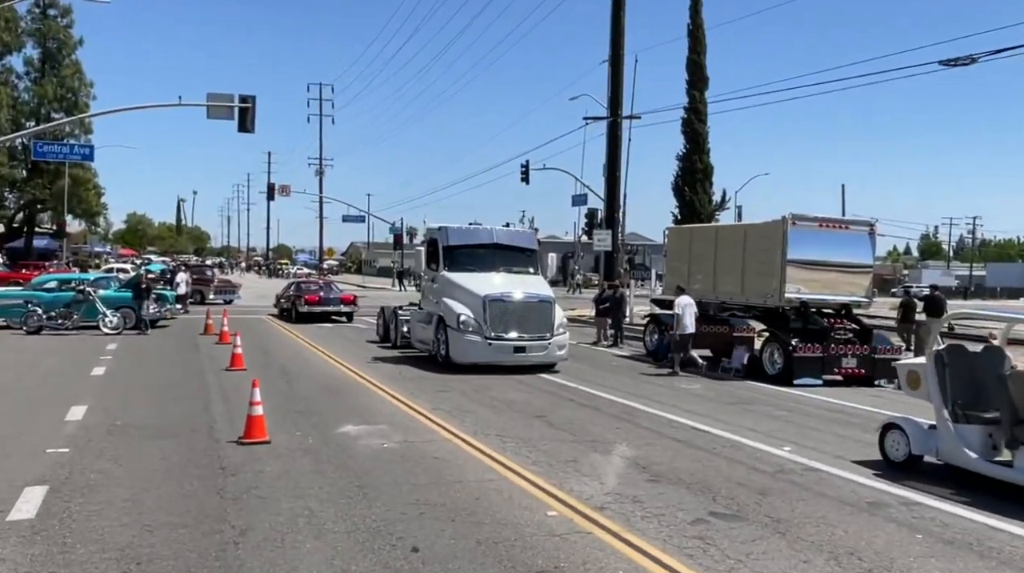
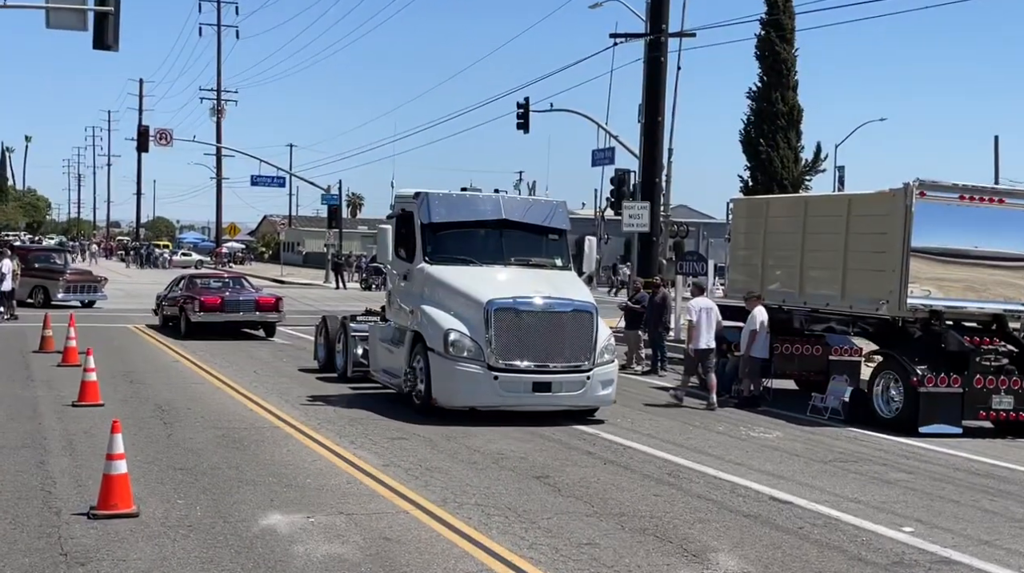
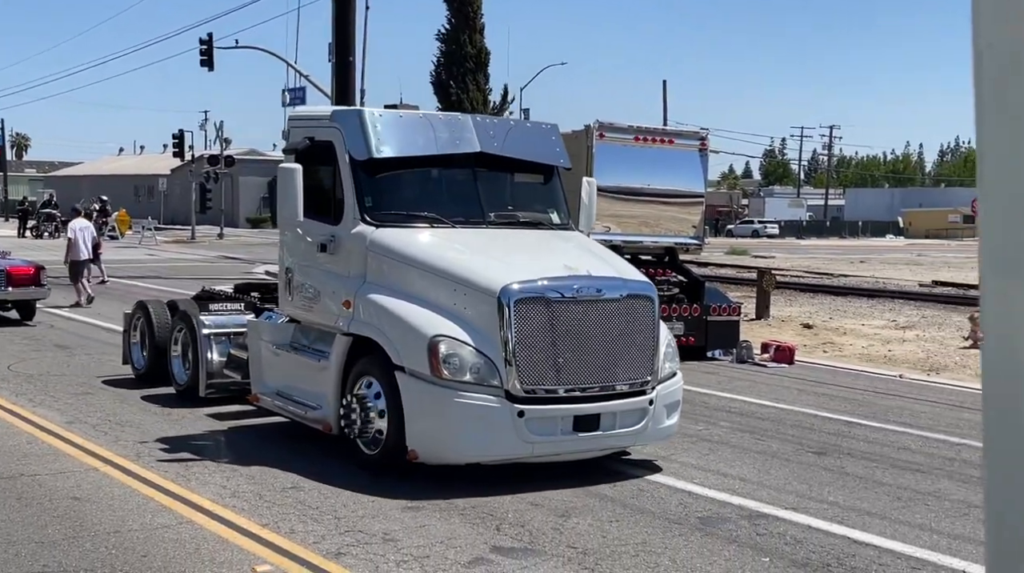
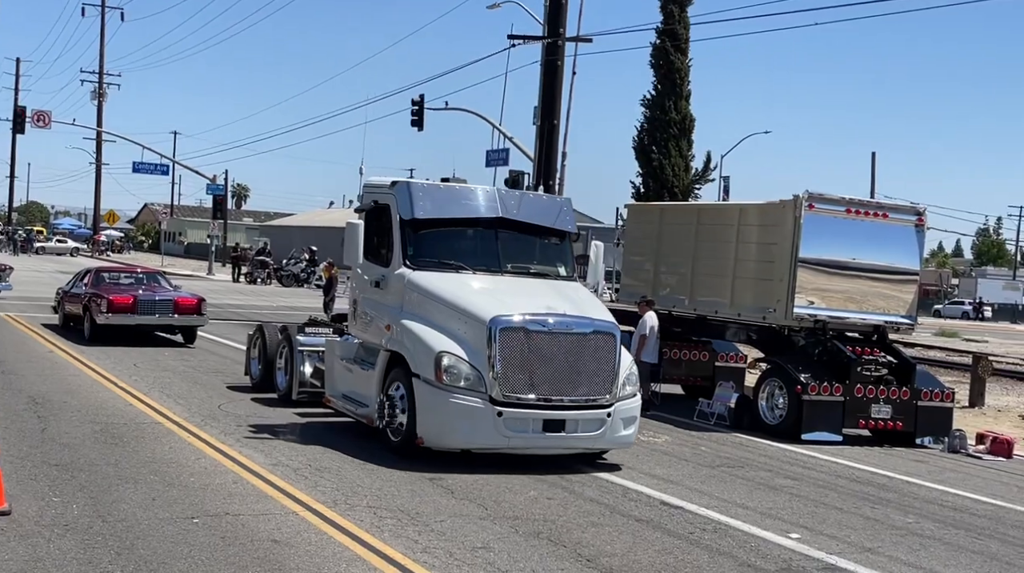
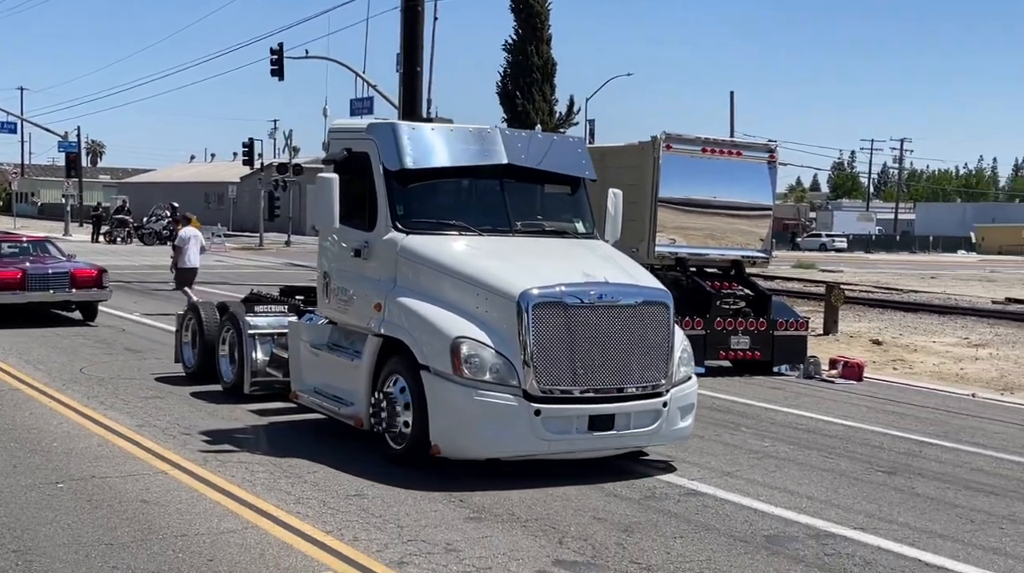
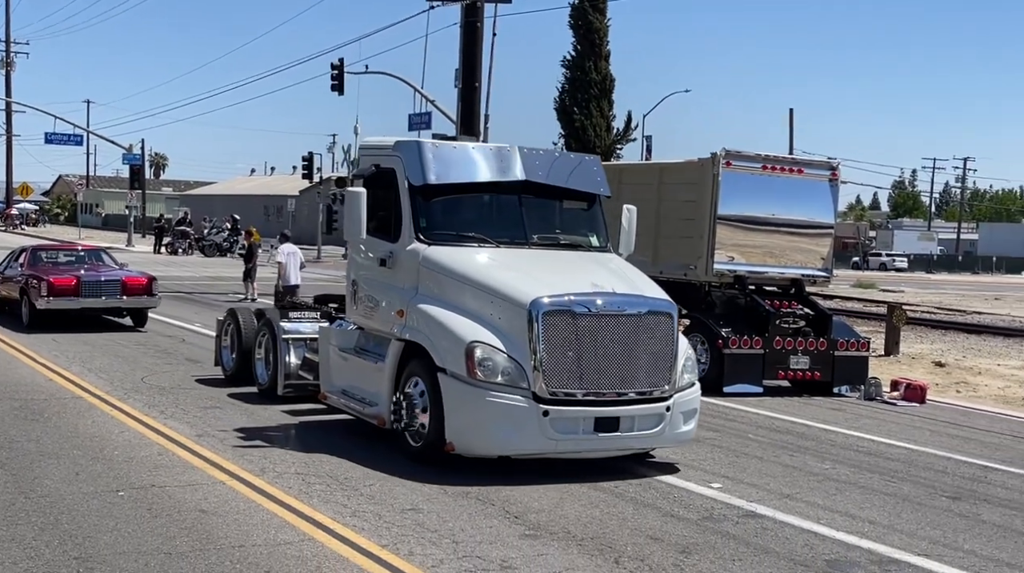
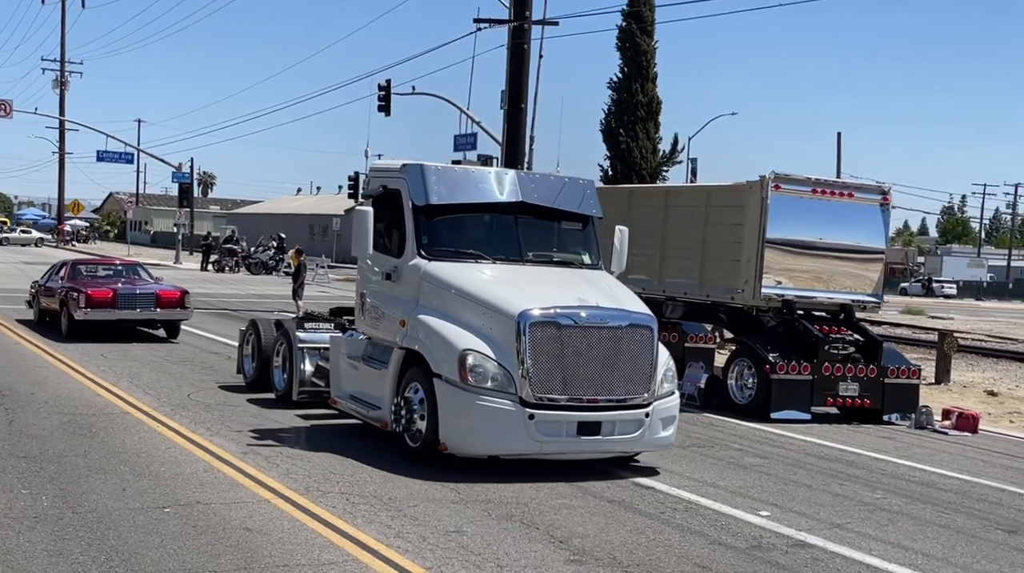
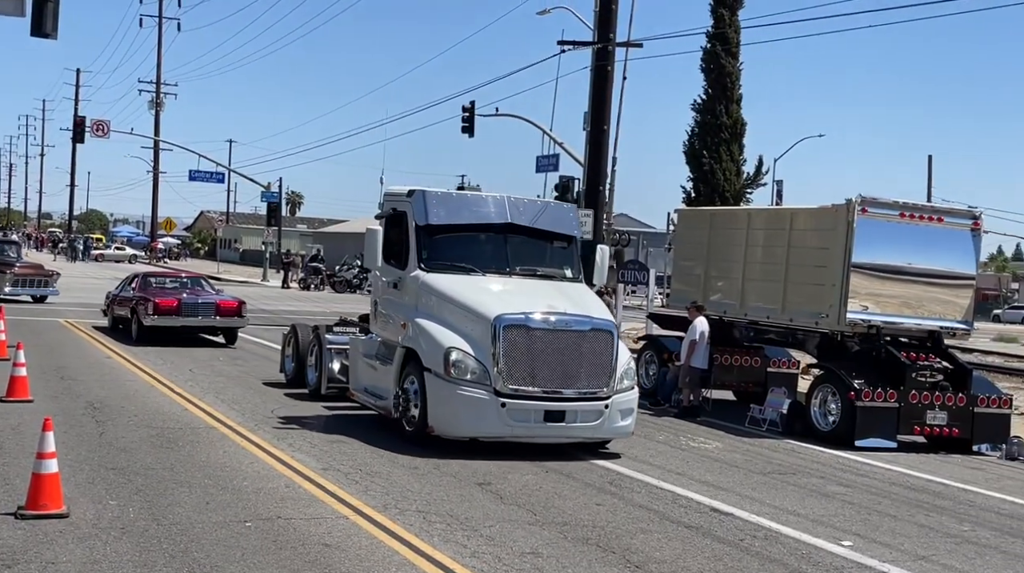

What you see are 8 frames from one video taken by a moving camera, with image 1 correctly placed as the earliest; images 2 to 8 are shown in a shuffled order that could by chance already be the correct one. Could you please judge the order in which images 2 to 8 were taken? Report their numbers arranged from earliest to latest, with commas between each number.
2, 8, 4, 7, 6, 5, 3
